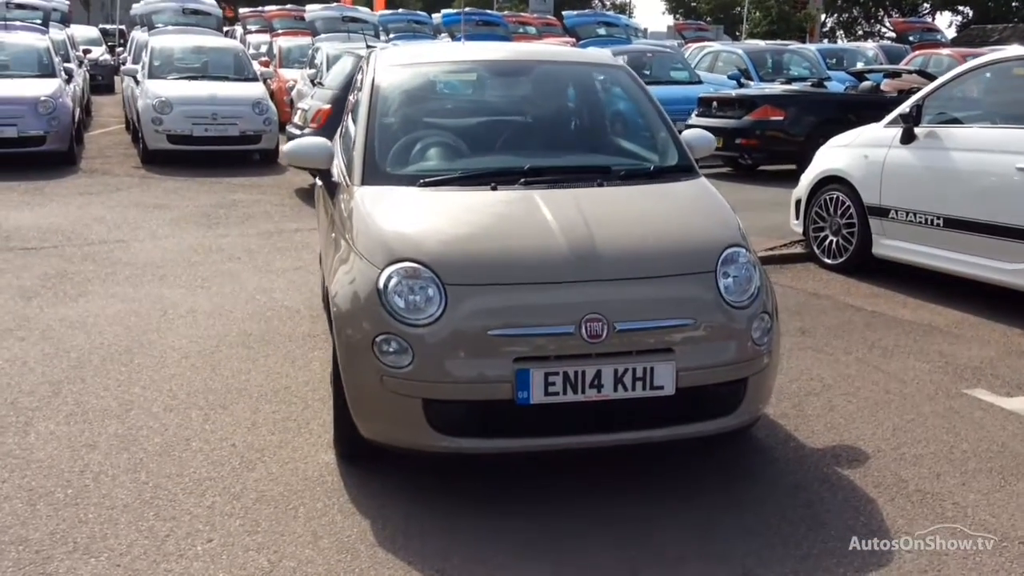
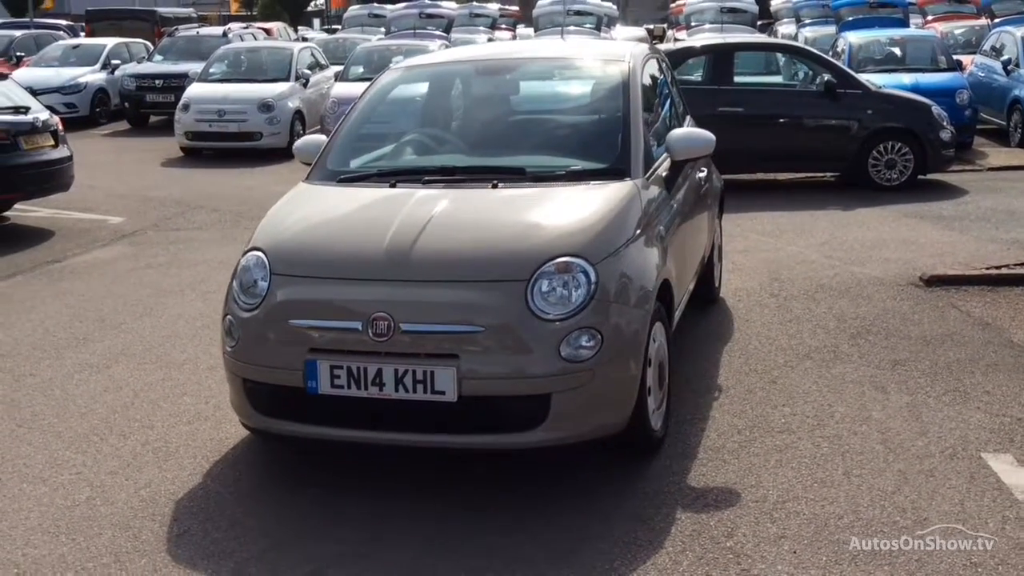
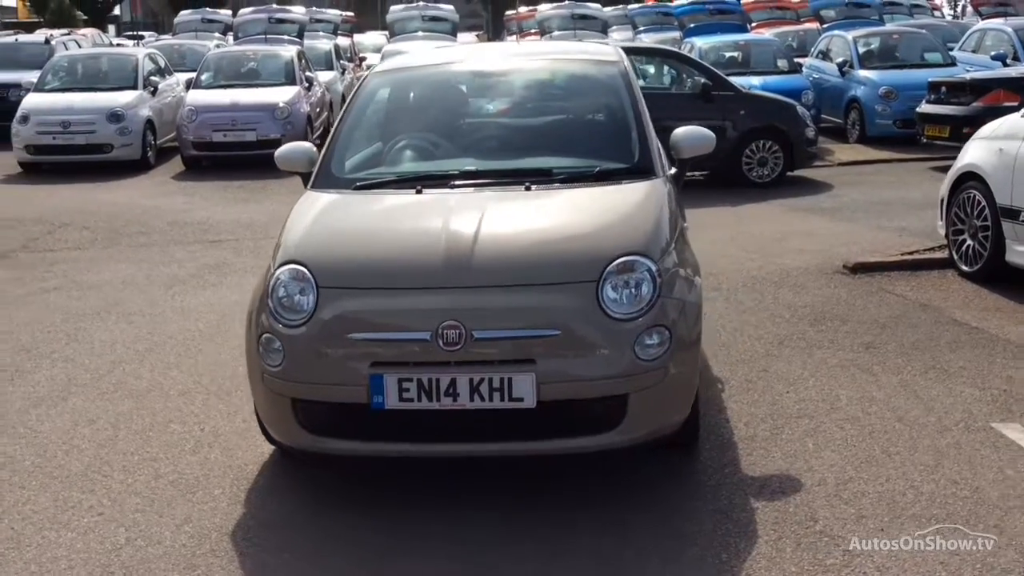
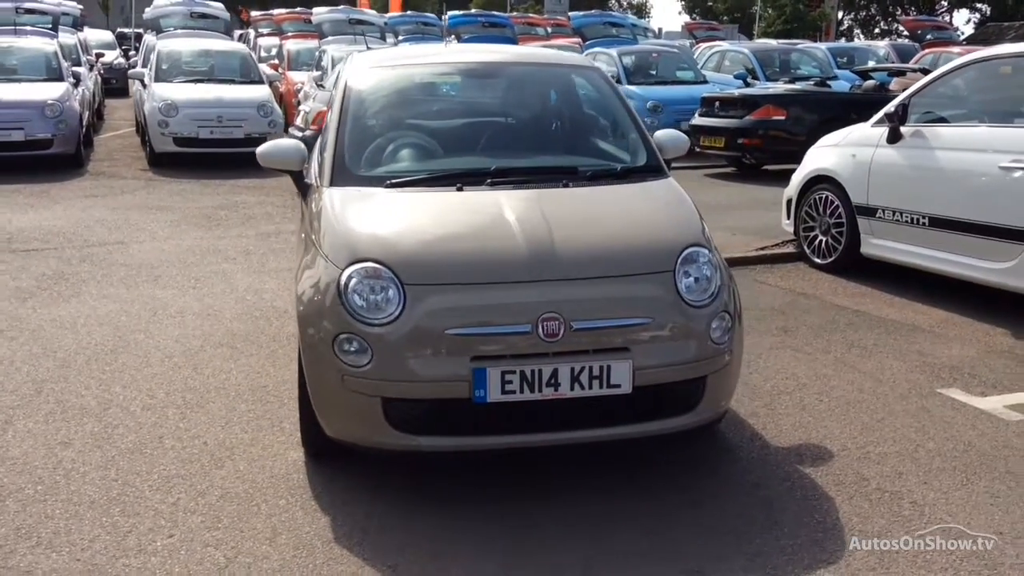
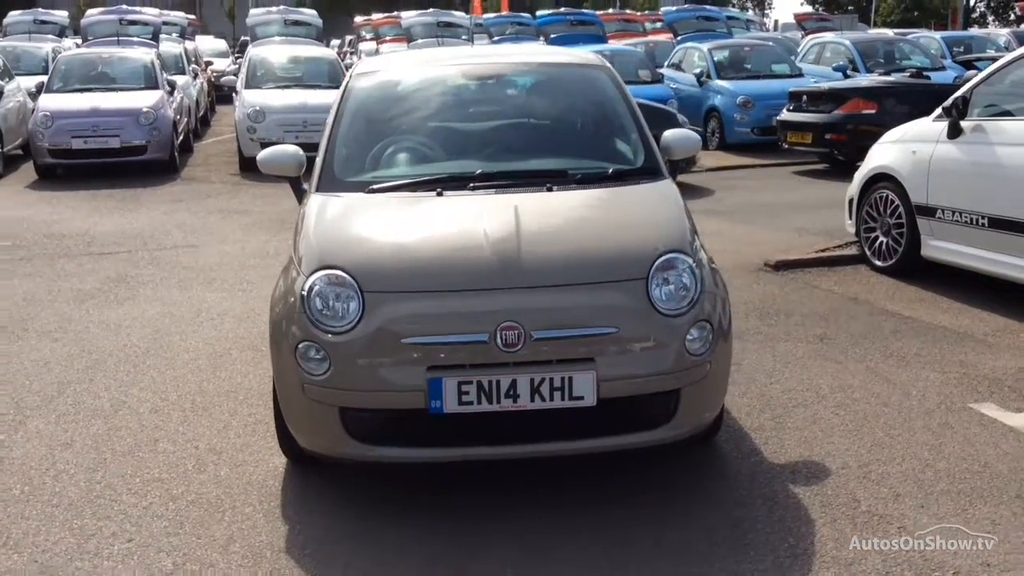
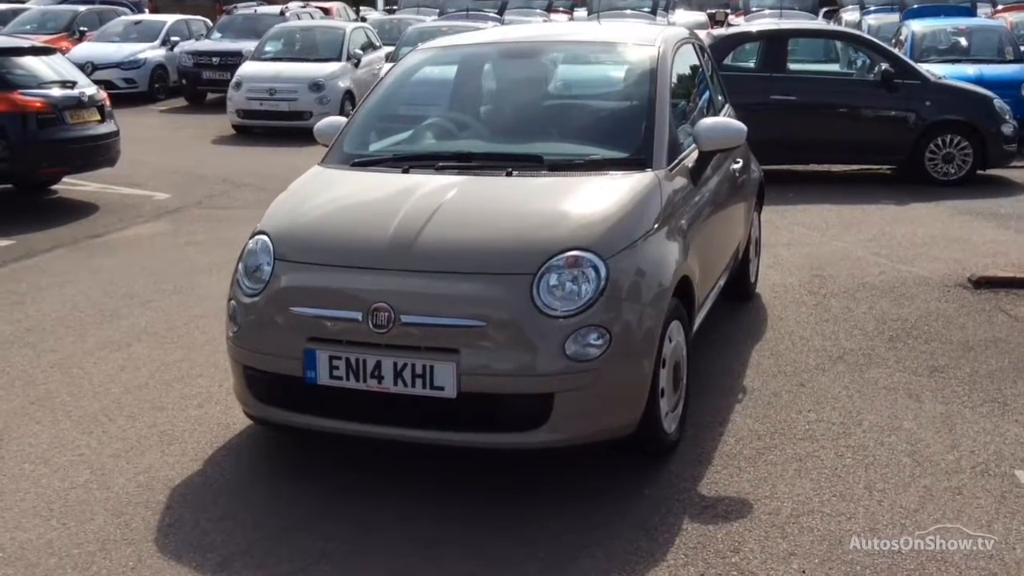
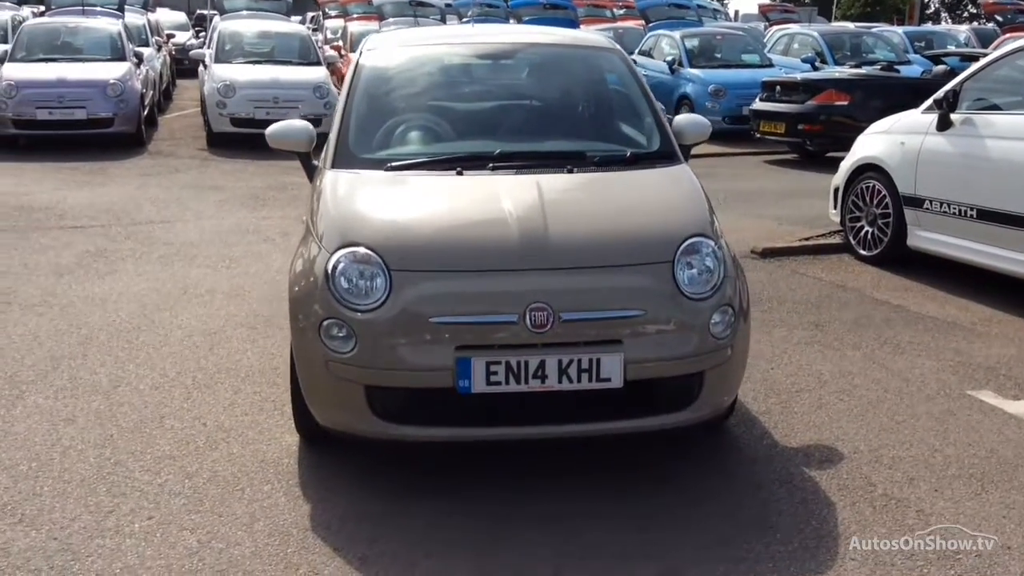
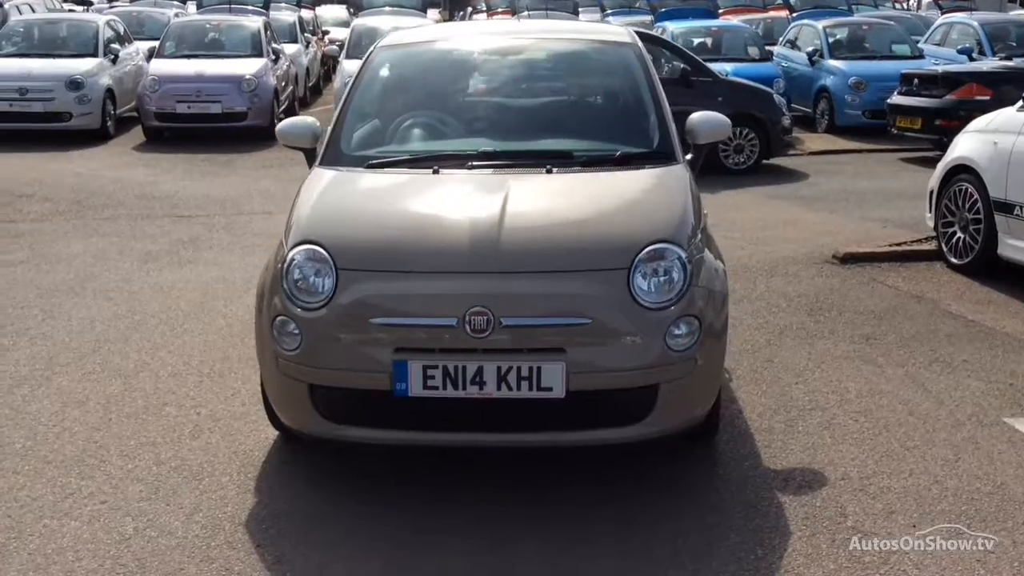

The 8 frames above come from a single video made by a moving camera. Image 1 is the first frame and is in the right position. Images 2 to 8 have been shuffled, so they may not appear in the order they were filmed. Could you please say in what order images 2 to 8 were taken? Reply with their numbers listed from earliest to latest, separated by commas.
4, 7, 5, 8, 3, 2, 6
